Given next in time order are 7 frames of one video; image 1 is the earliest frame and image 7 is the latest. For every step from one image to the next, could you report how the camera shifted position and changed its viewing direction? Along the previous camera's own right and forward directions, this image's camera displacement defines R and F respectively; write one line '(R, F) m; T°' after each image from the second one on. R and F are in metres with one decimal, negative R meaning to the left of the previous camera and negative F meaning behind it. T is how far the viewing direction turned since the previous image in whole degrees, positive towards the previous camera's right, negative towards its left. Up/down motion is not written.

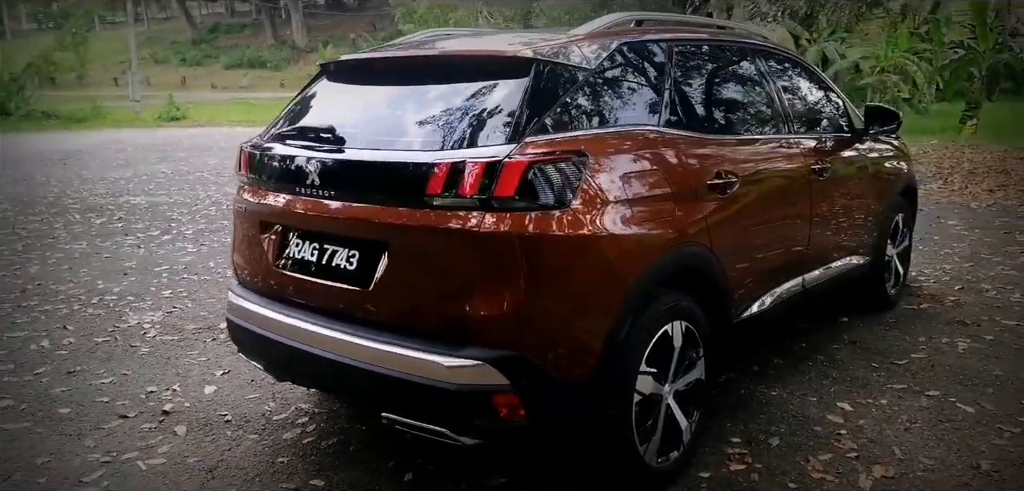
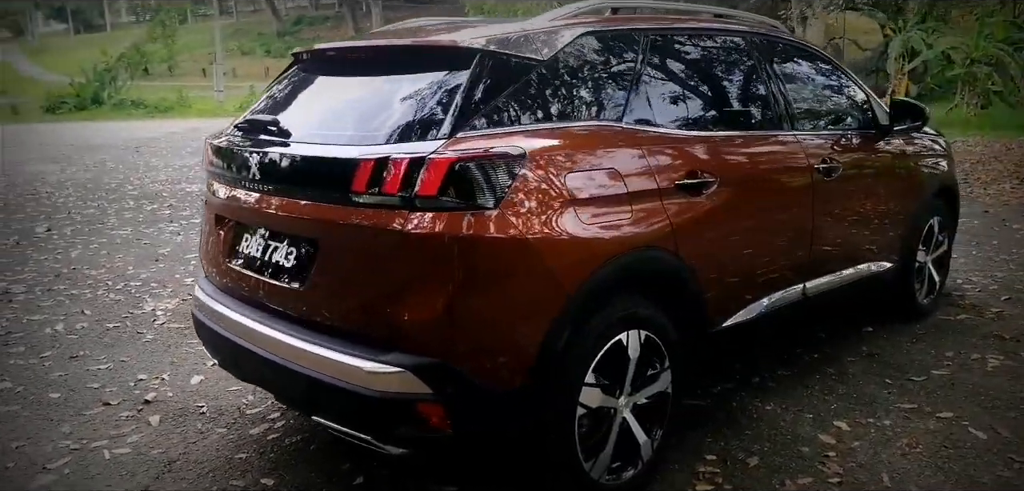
(+0.4, +0.2) m; -6°
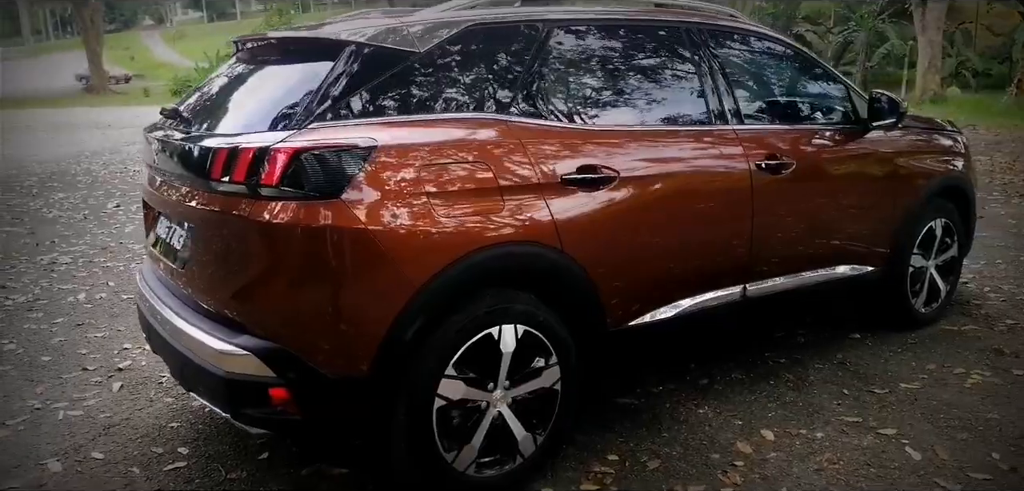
(+0.8, 0.0) m; -8°
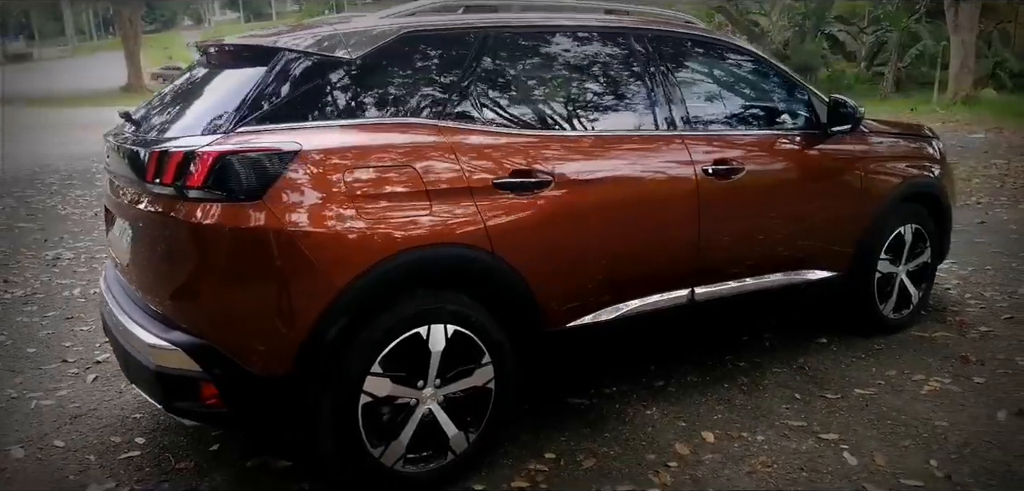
(+0.4, -0.1) m; -2°
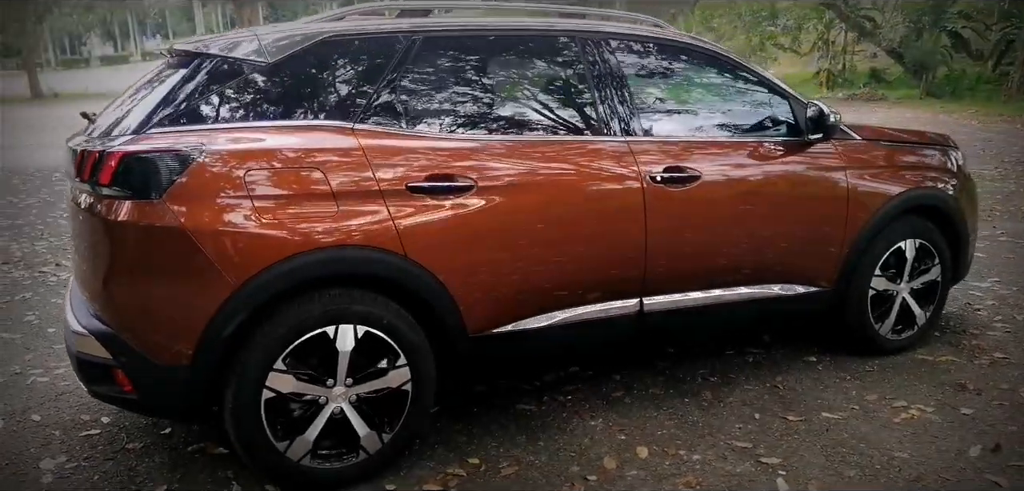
(+0.7, +0.1) m; -8°
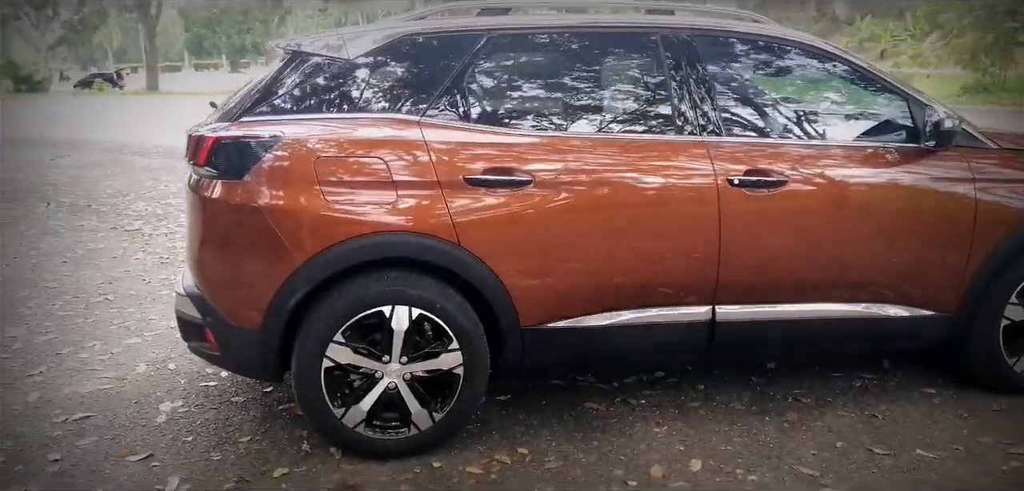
(+0.5, 0.0) m; -14°
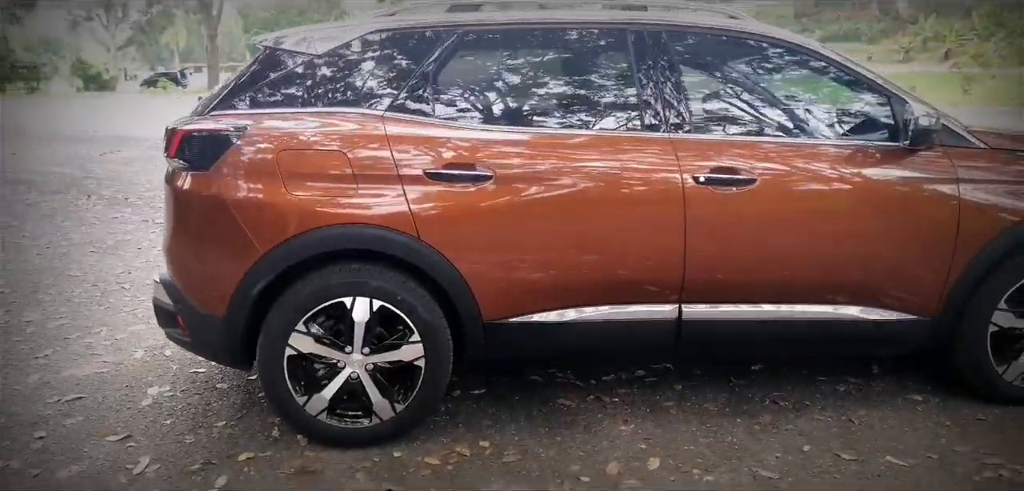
(+0.4, 0.0) m; -4°
